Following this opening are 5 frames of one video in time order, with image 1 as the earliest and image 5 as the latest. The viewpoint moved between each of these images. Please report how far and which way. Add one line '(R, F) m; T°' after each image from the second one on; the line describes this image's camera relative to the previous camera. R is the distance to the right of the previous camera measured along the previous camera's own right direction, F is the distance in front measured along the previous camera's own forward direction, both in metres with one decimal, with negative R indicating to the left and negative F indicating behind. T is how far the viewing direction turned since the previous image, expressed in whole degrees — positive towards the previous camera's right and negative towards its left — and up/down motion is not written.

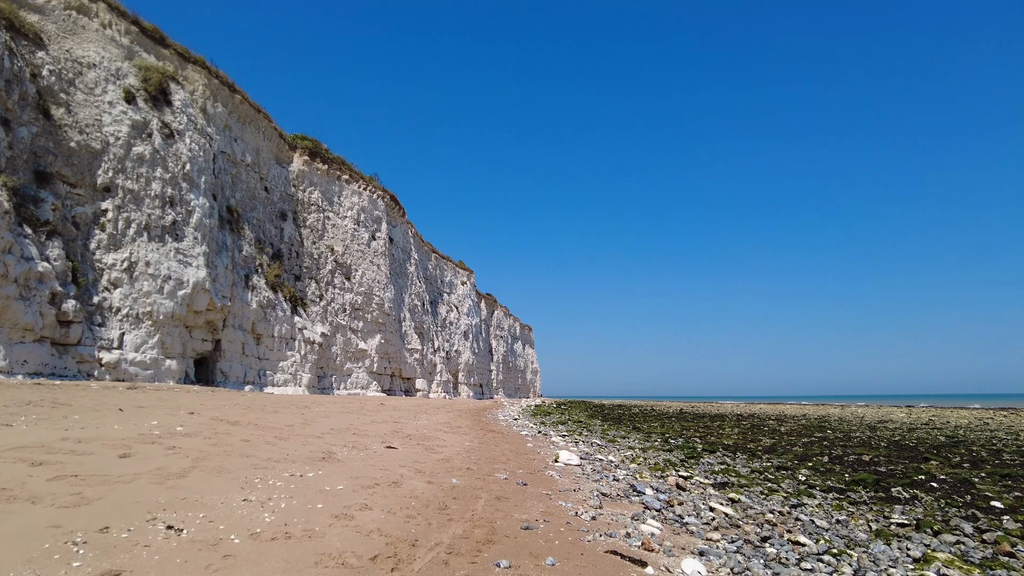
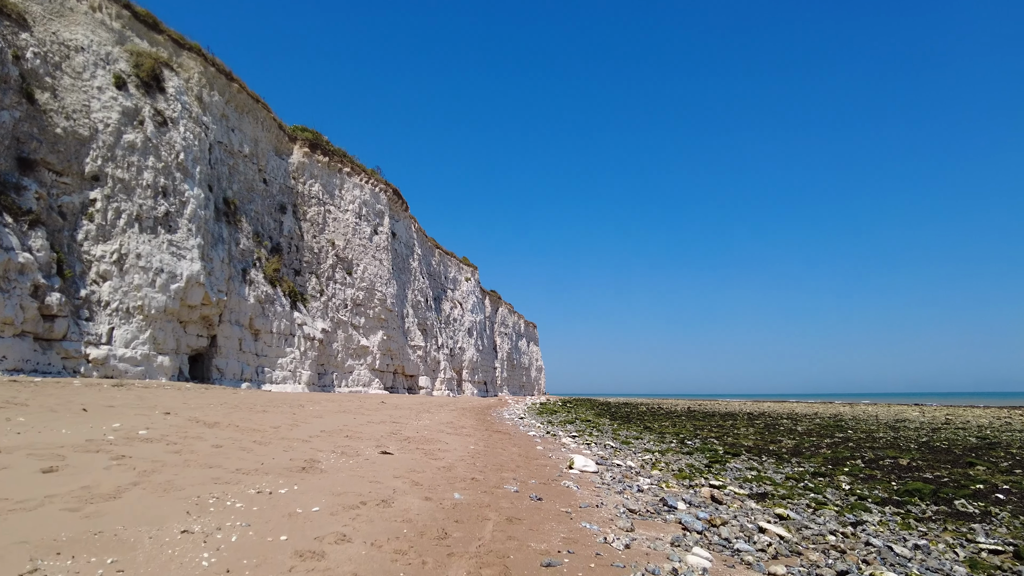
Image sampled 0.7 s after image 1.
(-0.1, +0.6) m; 0°
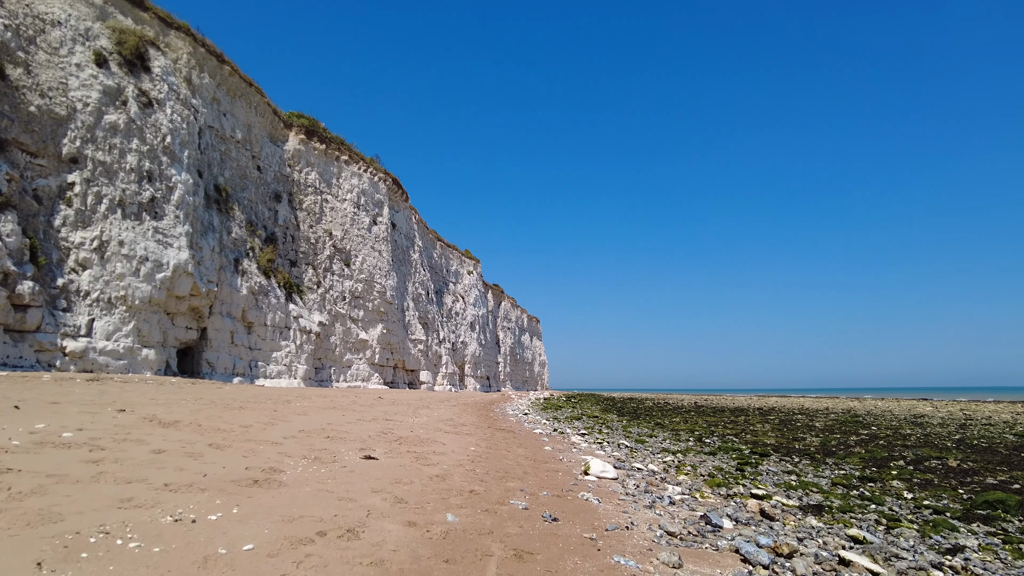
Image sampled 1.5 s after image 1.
(0.0, +0.7) m; 0°
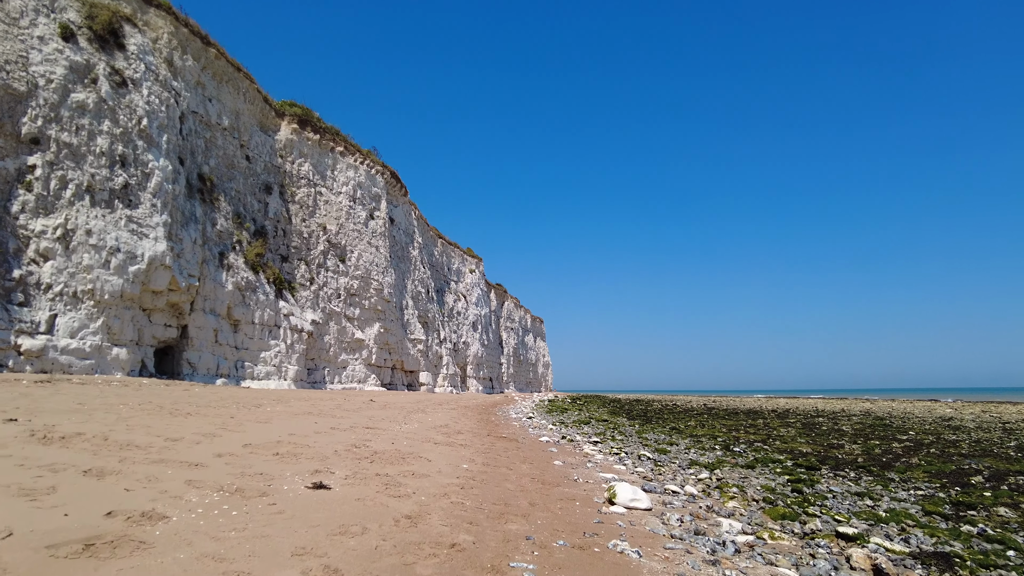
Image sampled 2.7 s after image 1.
(0.0, +1.1) m; 0°
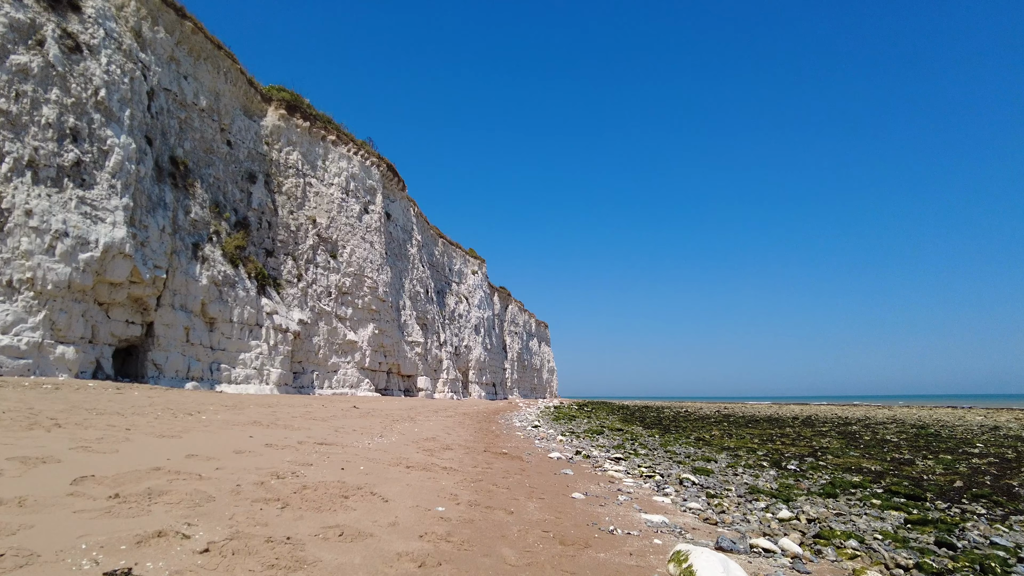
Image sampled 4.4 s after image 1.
(0.0, +1.5) m; 0°
